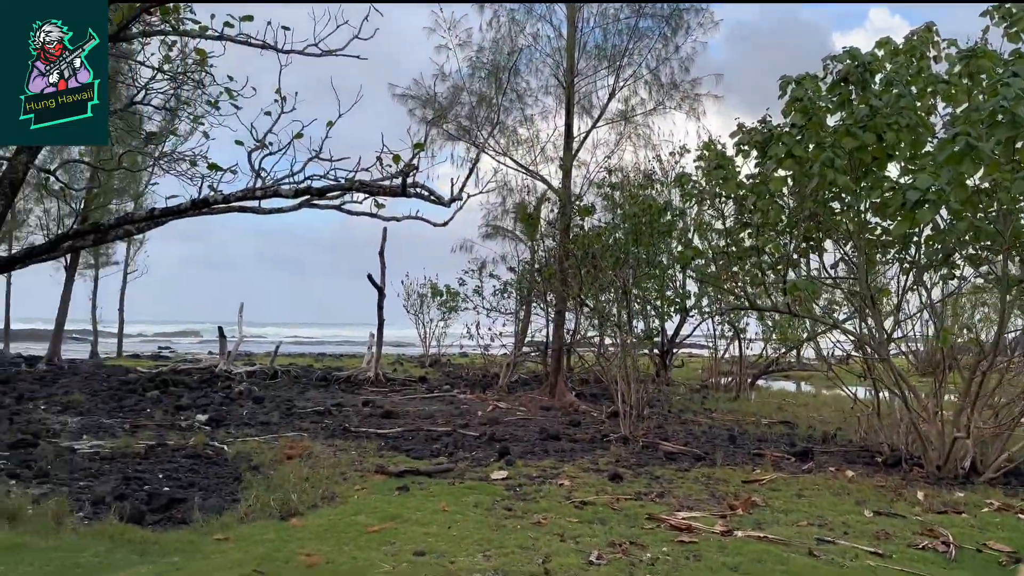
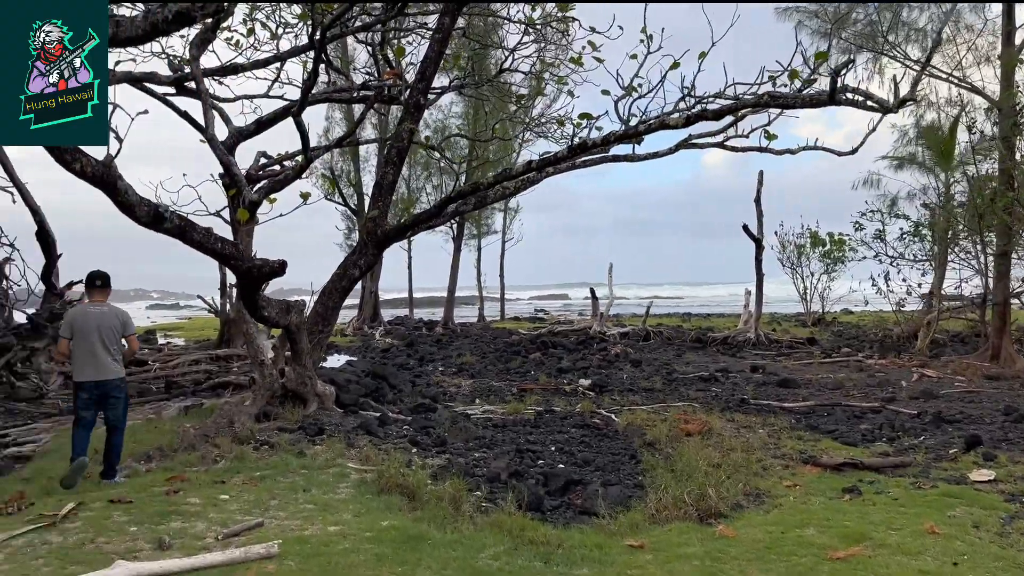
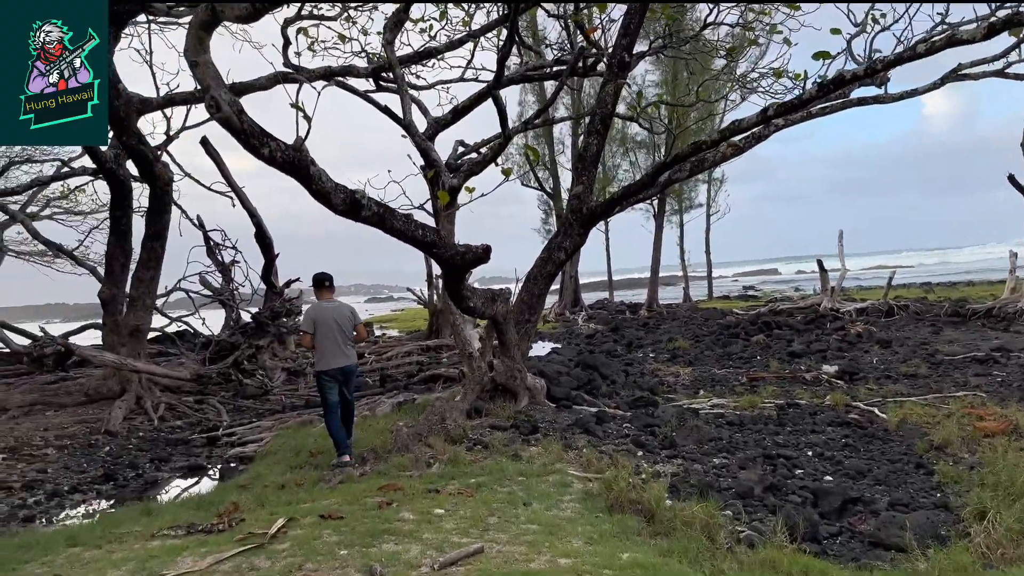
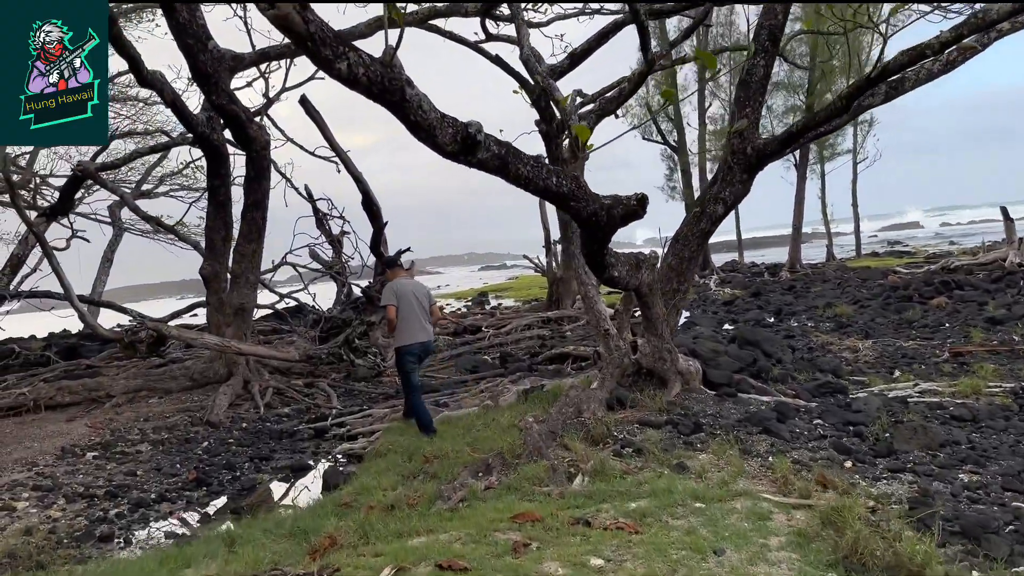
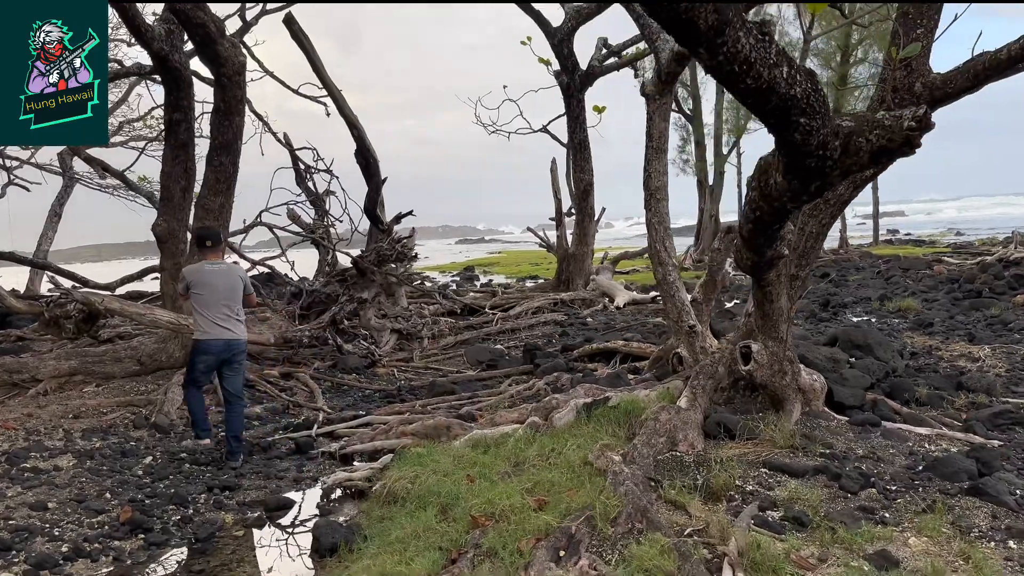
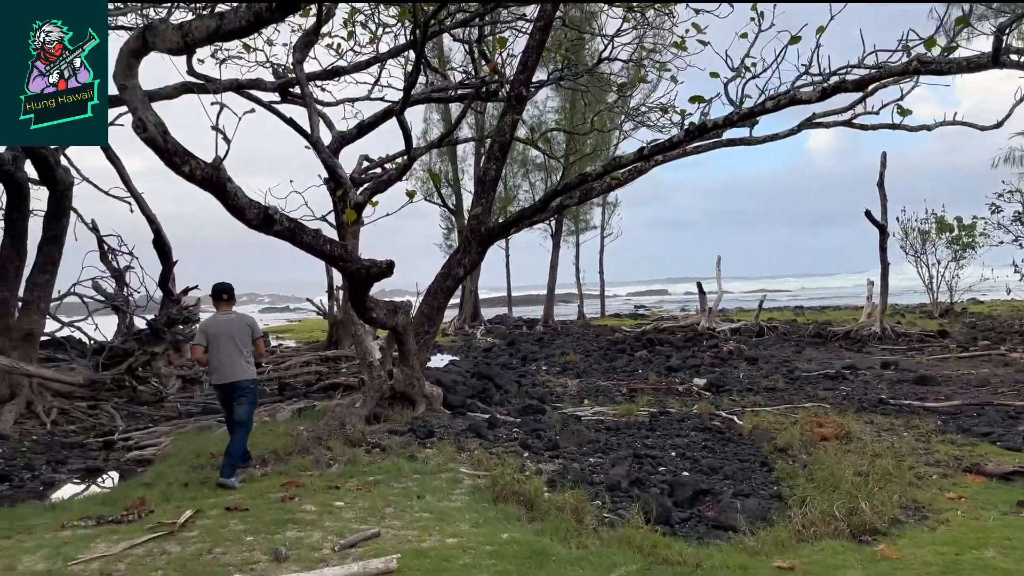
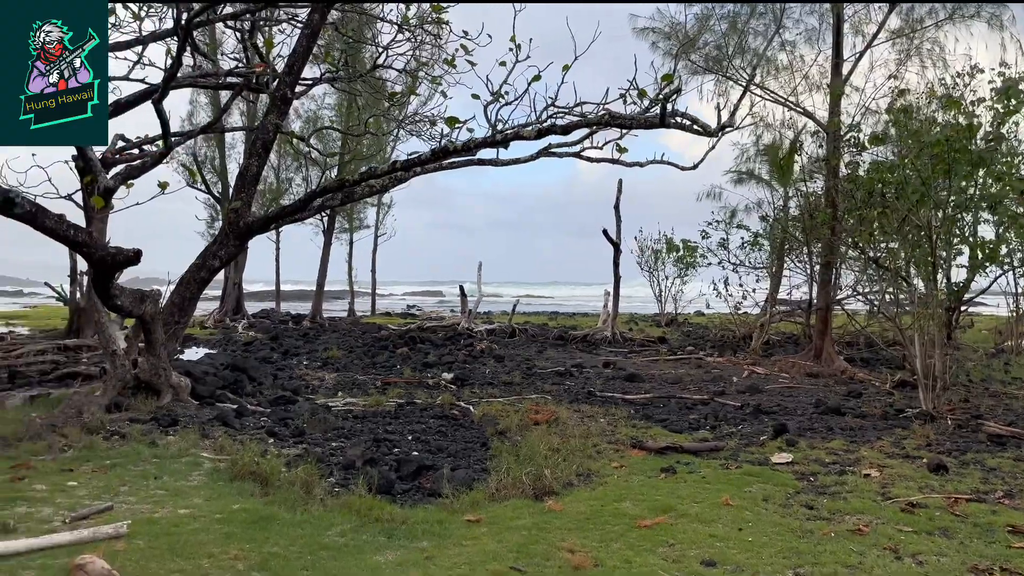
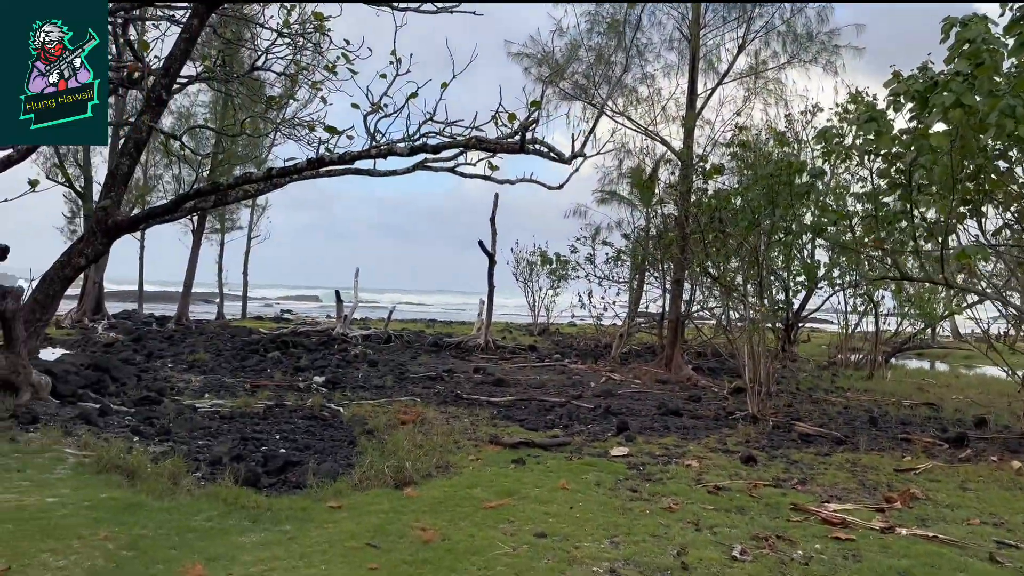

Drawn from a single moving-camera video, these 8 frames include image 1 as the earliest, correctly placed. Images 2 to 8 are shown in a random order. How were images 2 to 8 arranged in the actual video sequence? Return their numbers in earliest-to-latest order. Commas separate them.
8, 7, 2, 6, 3, 4, 5
